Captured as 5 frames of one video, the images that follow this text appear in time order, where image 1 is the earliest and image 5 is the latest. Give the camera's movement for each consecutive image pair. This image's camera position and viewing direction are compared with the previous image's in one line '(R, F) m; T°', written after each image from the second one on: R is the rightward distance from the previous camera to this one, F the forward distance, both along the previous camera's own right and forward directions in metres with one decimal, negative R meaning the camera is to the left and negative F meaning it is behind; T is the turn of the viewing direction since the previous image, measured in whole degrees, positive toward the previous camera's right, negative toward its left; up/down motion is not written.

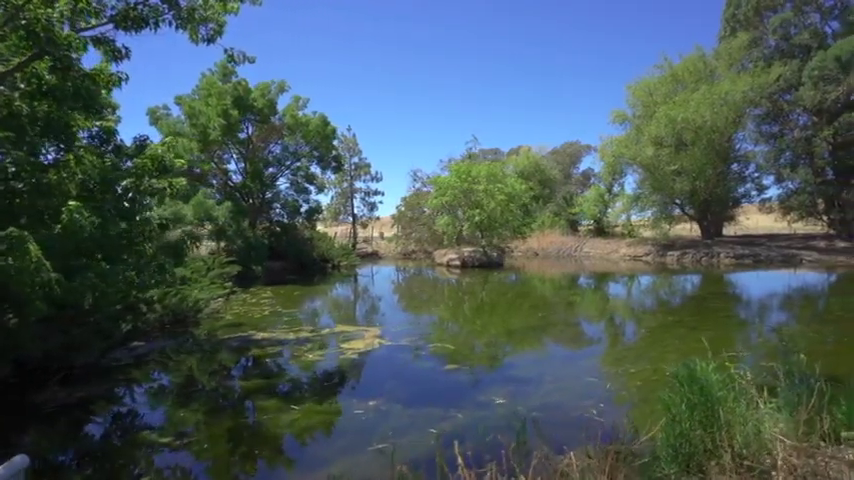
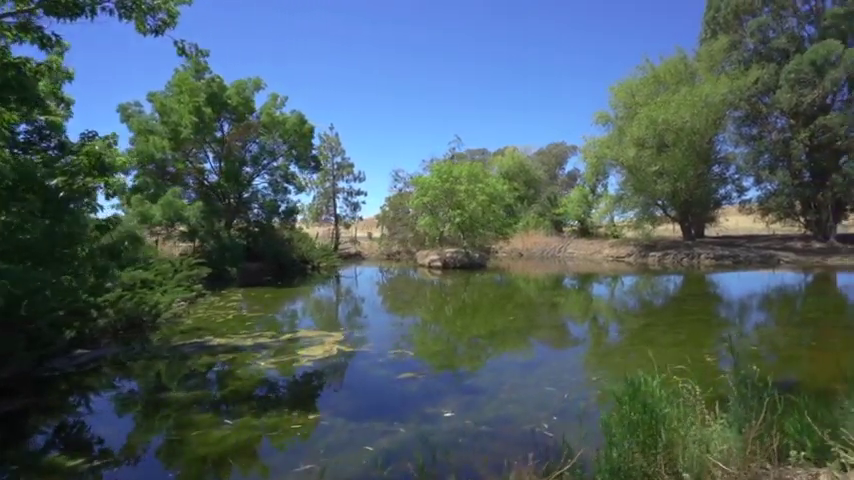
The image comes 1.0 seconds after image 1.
(+0.4, +0.3) m; +1°
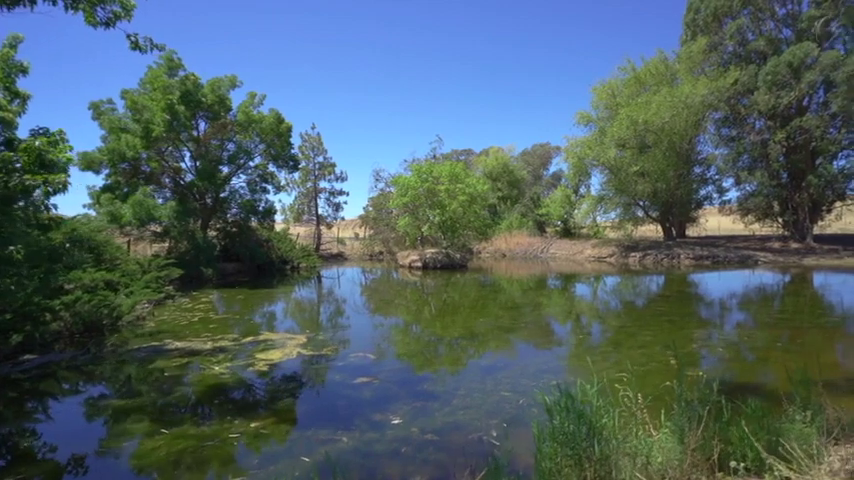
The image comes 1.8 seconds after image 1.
(+0.3, +0.2) m; +1°
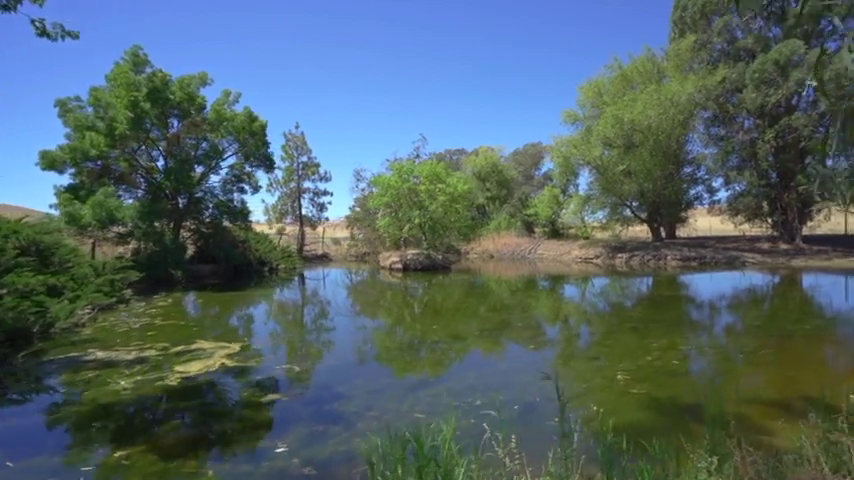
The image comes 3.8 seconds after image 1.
(+0.8, +0.5) m; 0°
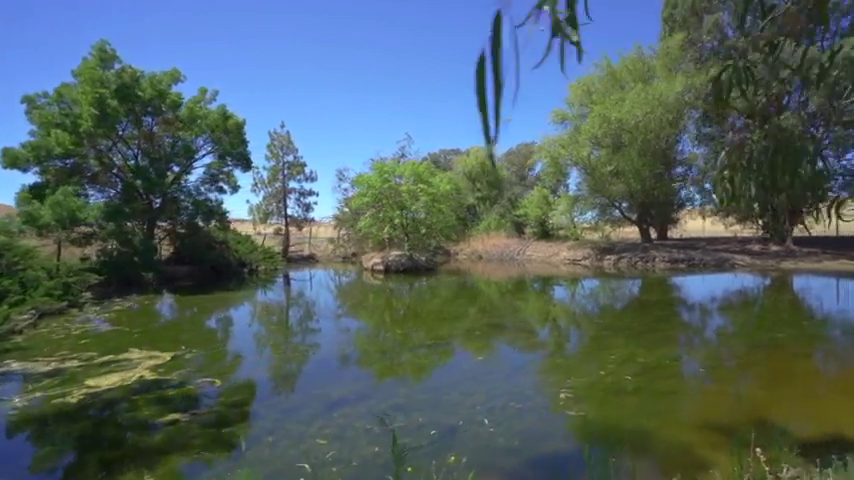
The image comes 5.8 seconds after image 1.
(+0.7, +0.5) m; 0°
